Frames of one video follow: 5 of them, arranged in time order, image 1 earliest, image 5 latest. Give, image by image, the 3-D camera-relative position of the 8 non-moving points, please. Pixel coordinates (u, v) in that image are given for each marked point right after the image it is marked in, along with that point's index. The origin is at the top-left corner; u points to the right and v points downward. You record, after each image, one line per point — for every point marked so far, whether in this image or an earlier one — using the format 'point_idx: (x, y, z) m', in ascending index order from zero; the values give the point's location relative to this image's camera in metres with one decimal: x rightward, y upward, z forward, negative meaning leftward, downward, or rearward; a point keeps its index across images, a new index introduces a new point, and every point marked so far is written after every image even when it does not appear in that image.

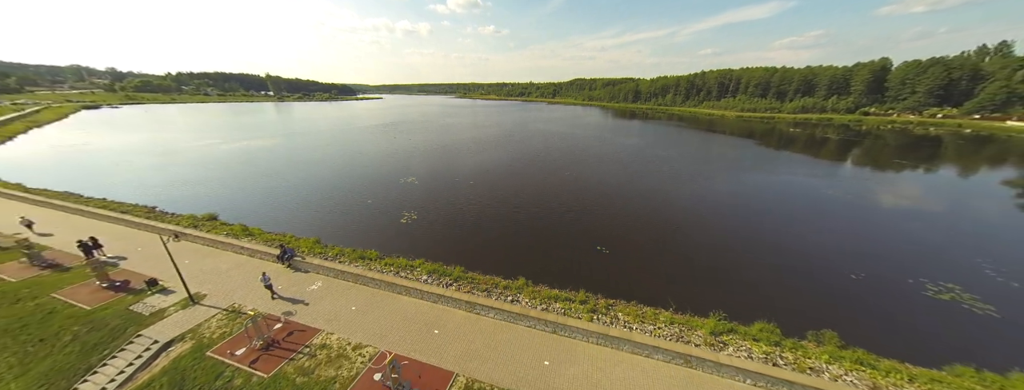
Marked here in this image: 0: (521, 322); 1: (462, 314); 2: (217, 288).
0: (+0.5, -4.8, +9.9) m
1: (-1.8, -4.6, +10.2) m
2: (-13.0, -3.9, +11.3) m
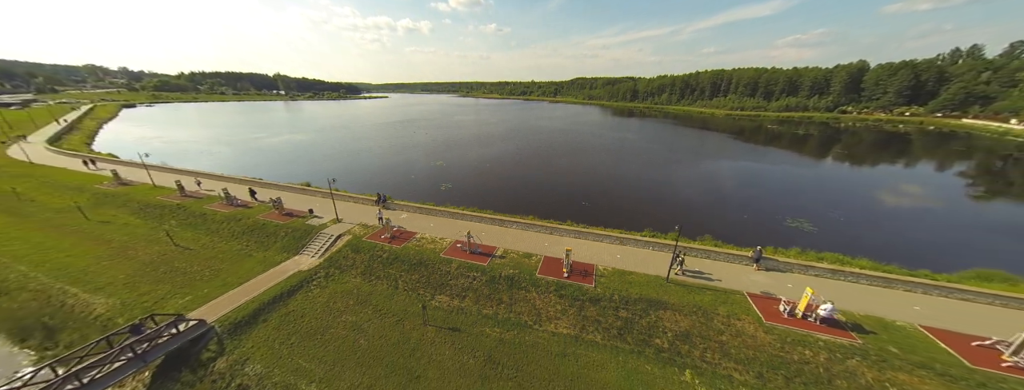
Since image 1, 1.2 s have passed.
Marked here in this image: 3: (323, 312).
0: (+1.5, -2.3, +17.2) m
1: (-0.9, -2.1, +17.5) m
2: (-12.1, -1.3, +18.6) m
3: (-8.8, -5.4, +11.6) m
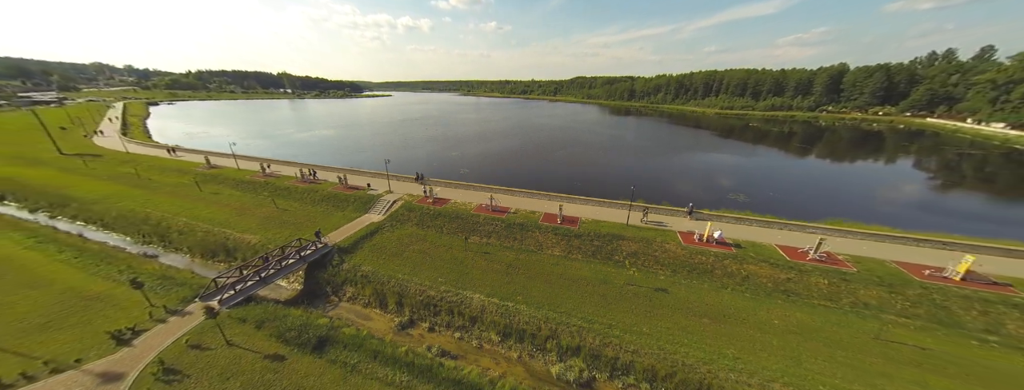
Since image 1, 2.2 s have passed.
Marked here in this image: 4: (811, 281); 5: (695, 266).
0: (+2.3, -0.3, +23.2) m
1: (-0.1, -0.1, +23.5) m
2: (-11.3, +0.7, +24.6) m
3: (-8.1, -3.4, +17.6) m
4: (+15.9, -4.4, +13.3) m
5: (+10.9, -4.1, +14.9) m
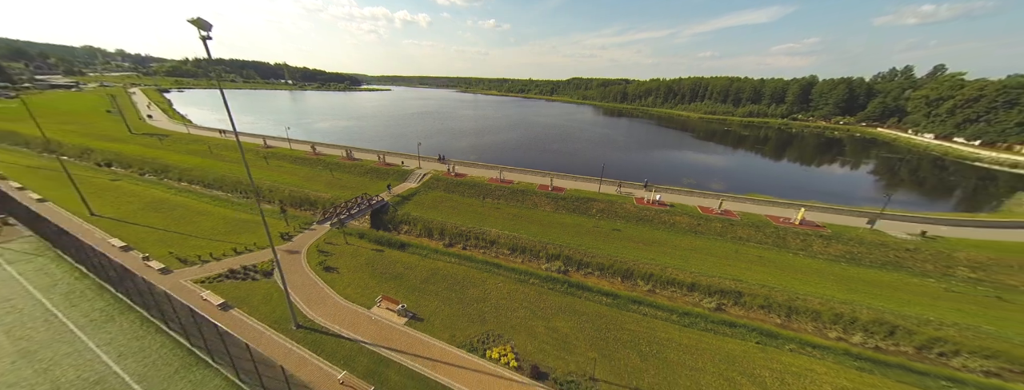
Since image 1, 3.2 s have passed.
0: (+2.6, +2.2, +30.1) m
1: (+0.2, +2.5, +30.3) m
2: (-11.0, +3.6, +31.2) m
3: (-7.7, -0.7, +24.3) m
4: (+16.3, -2.3, +20.6) m
5: (+11.3, -1.9, +22.1) m
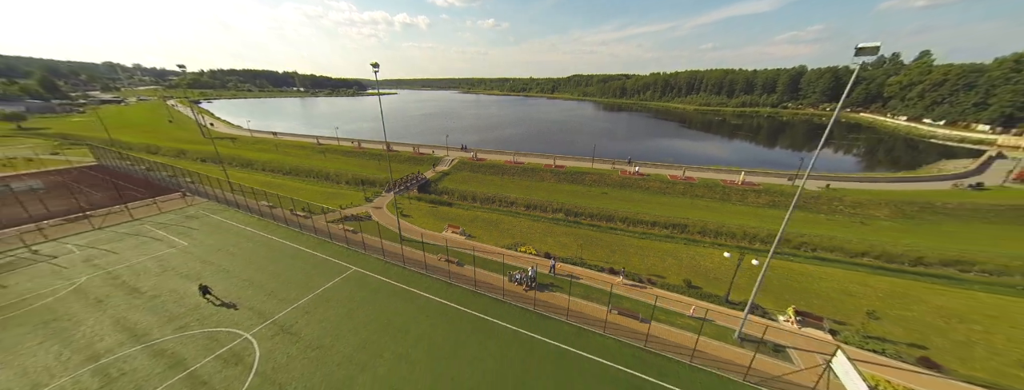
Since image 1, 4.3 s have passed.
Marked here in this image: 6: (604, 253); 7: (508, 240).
0: (+4.0, +5.1, +37.0) m
1: (+1.6, +5.3, +37.3) m
2: (-9.6, +6.0, +38.3) m
3: (-6.3, +1.8, +31.4) m
4: (+17.8, +0.9, +27.3) m
5: (+12.8, +1.2, +28.8) m
6: (+6.2, -4.0, +17.0) m
7: (-0.3, -3.4, +18.6) m
